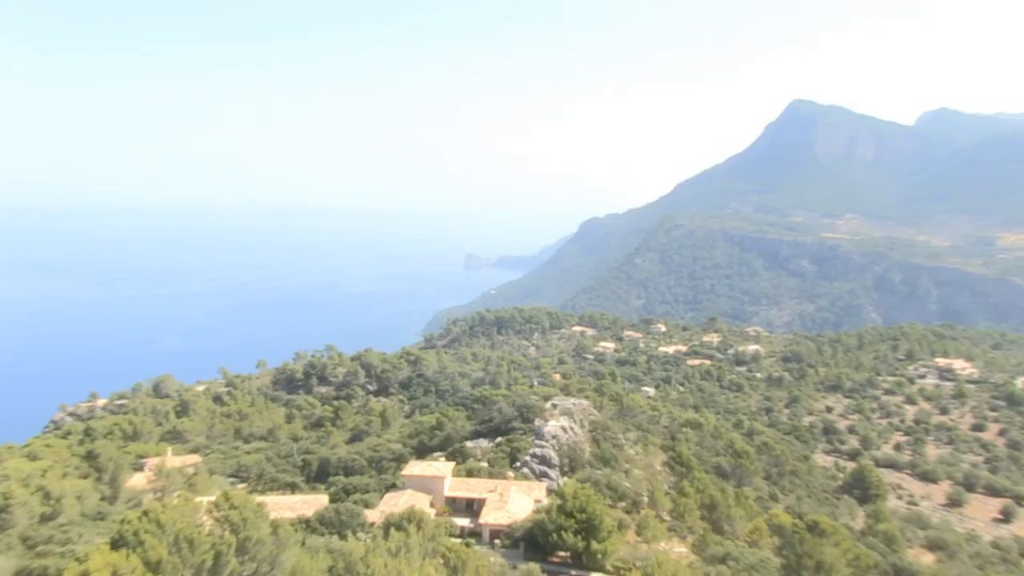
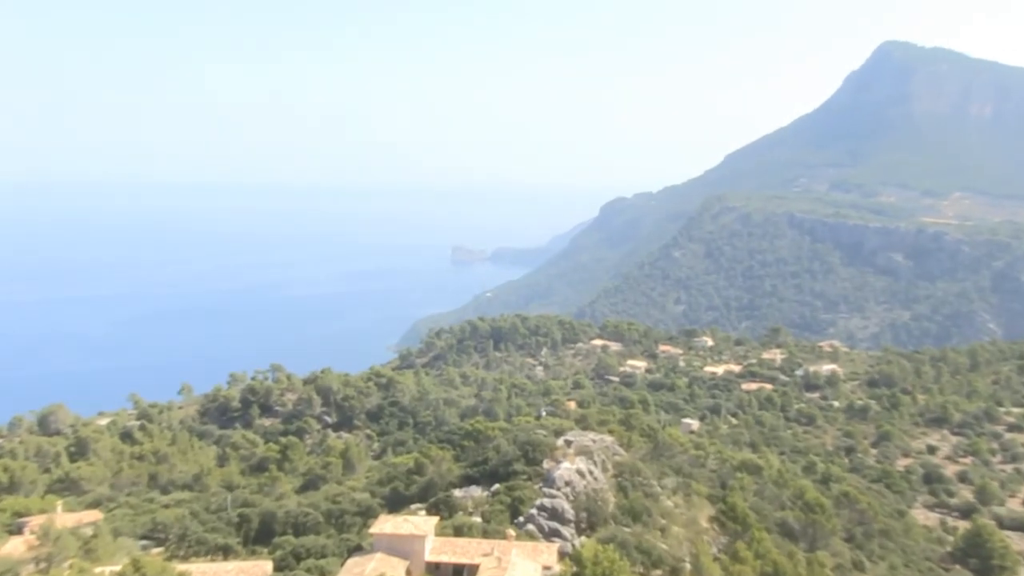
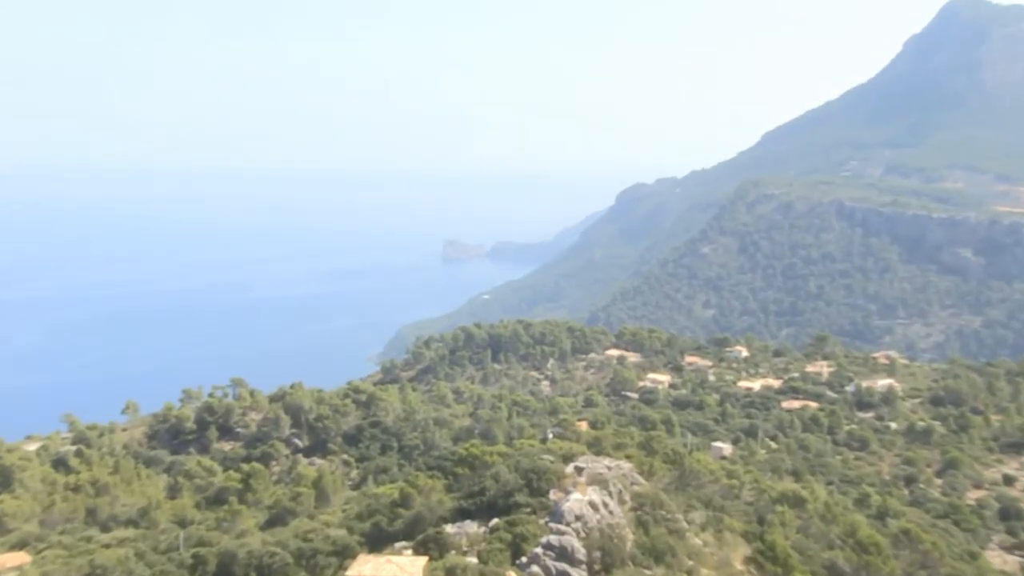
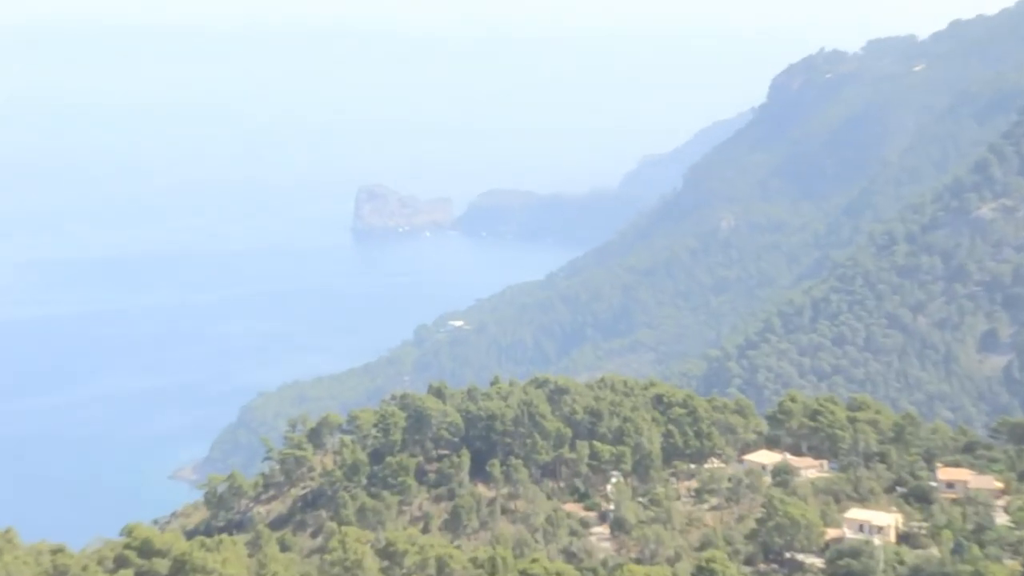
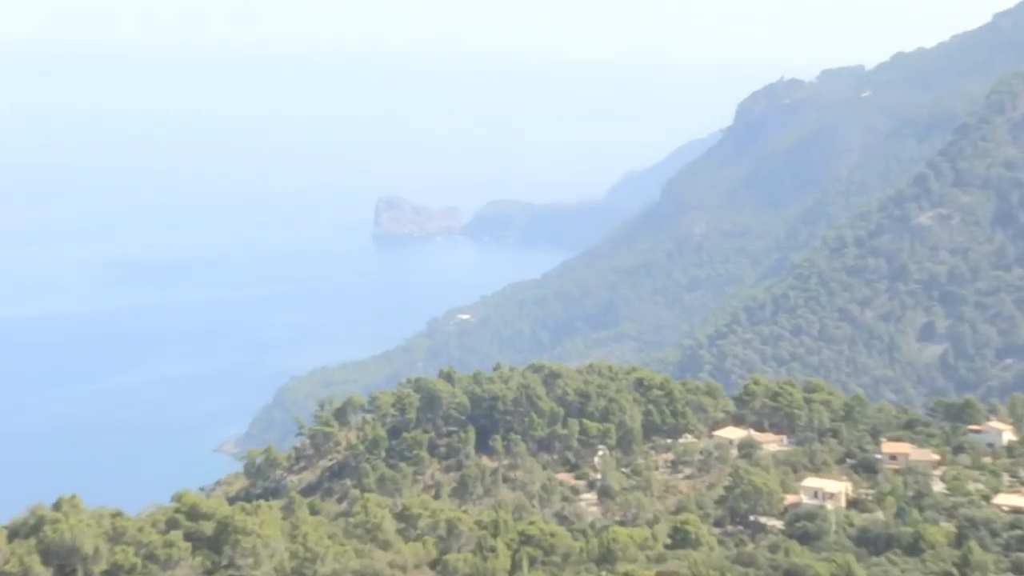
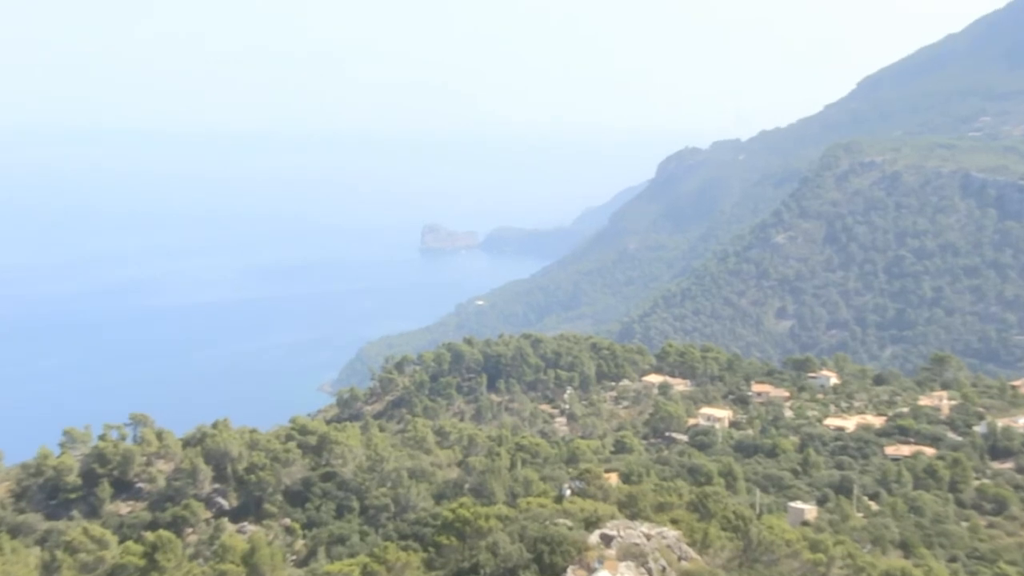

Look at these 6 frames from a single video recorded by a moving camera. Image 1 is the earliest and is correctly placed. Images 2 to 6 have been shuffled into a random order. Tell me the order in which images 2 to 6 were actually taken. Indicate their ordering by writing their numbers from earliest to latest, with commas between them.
2, 3, 6, 5, 4
